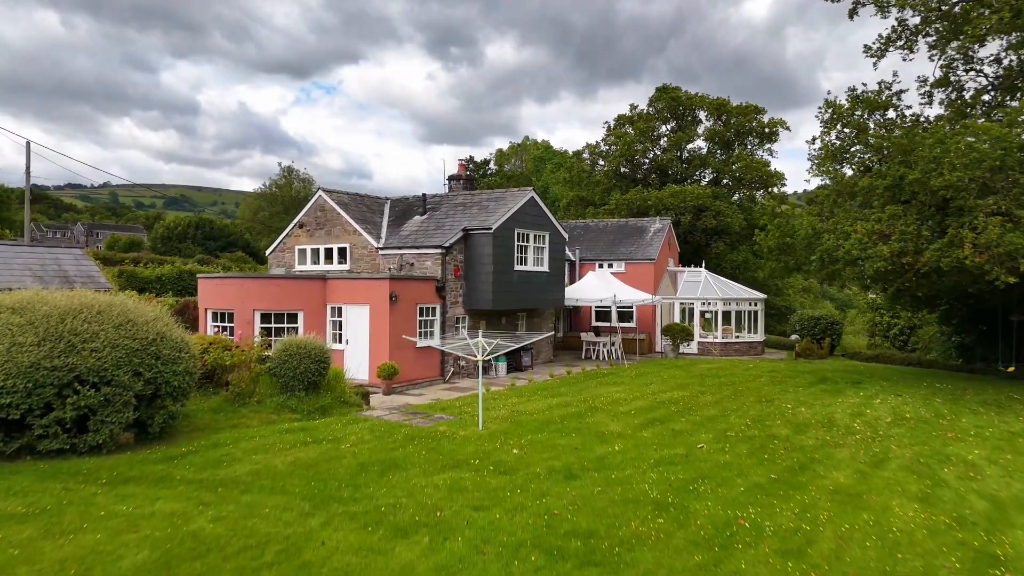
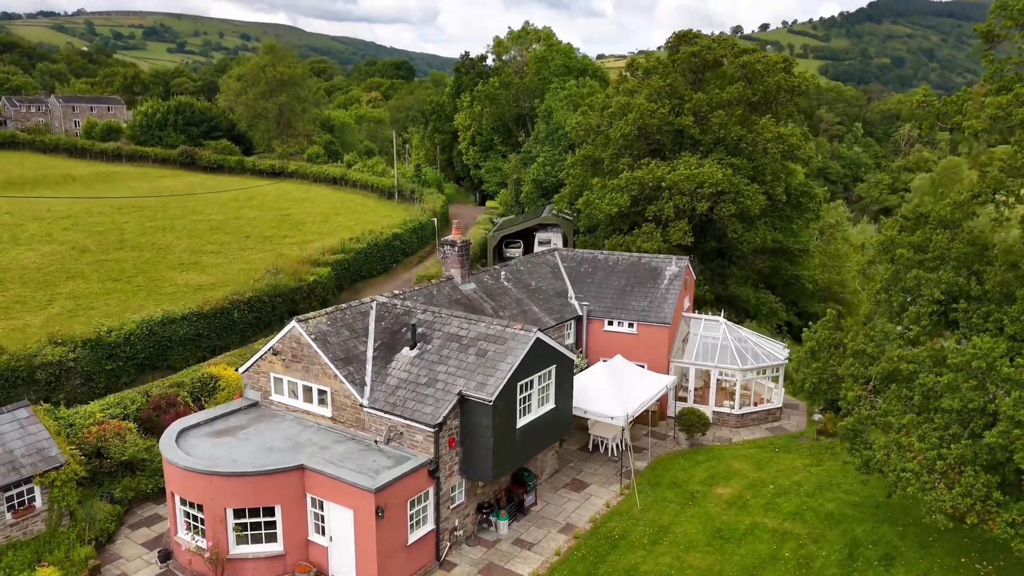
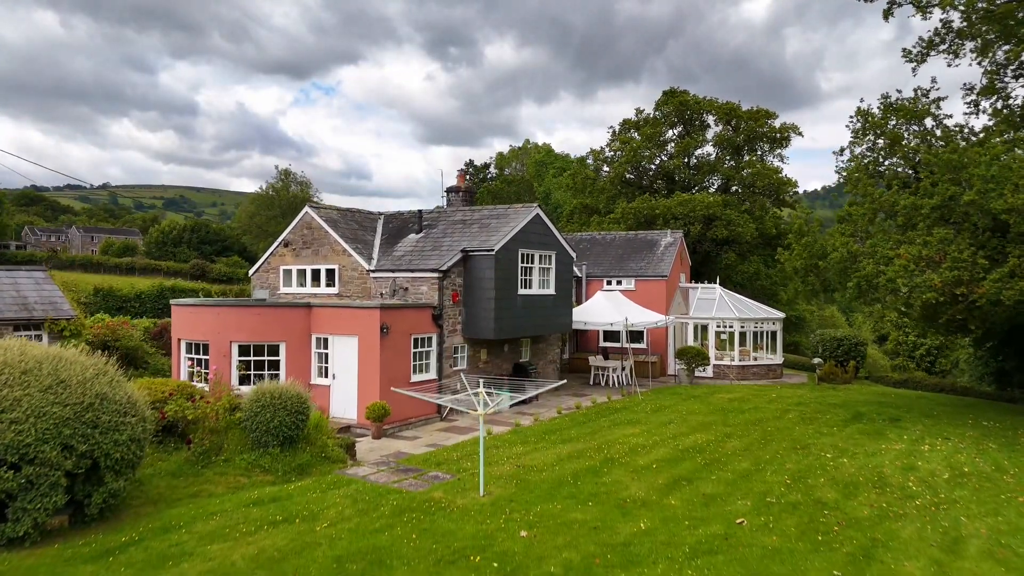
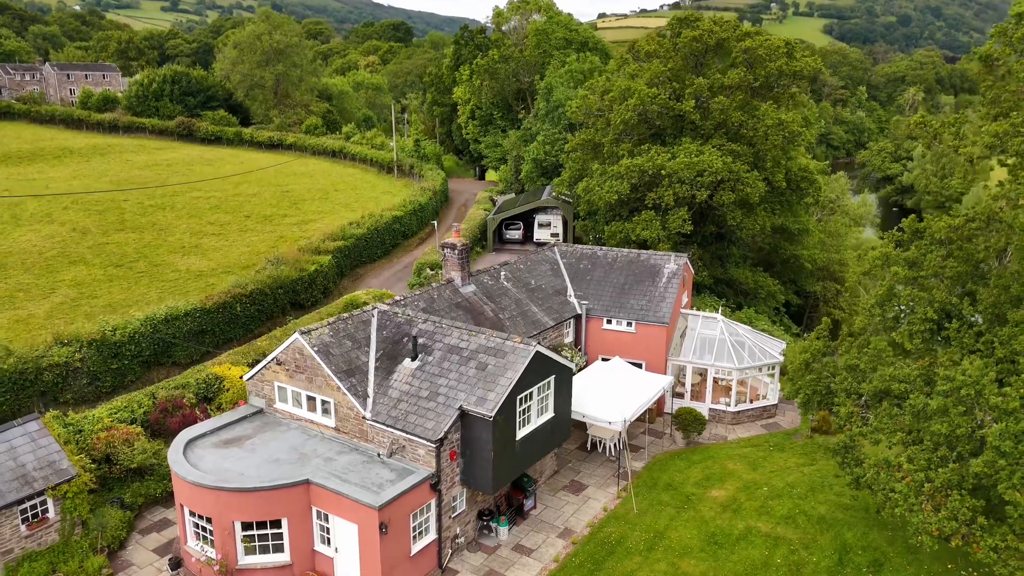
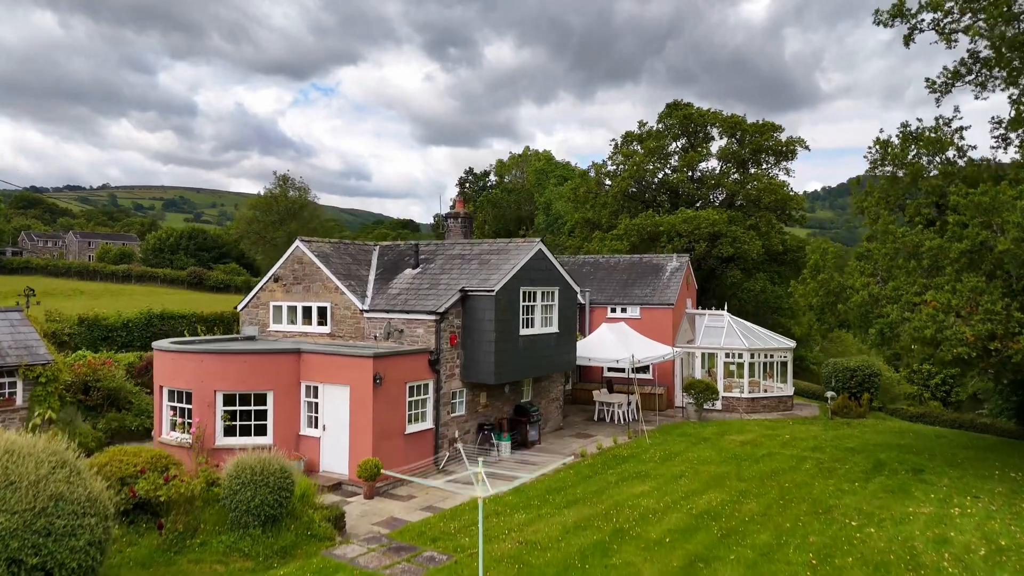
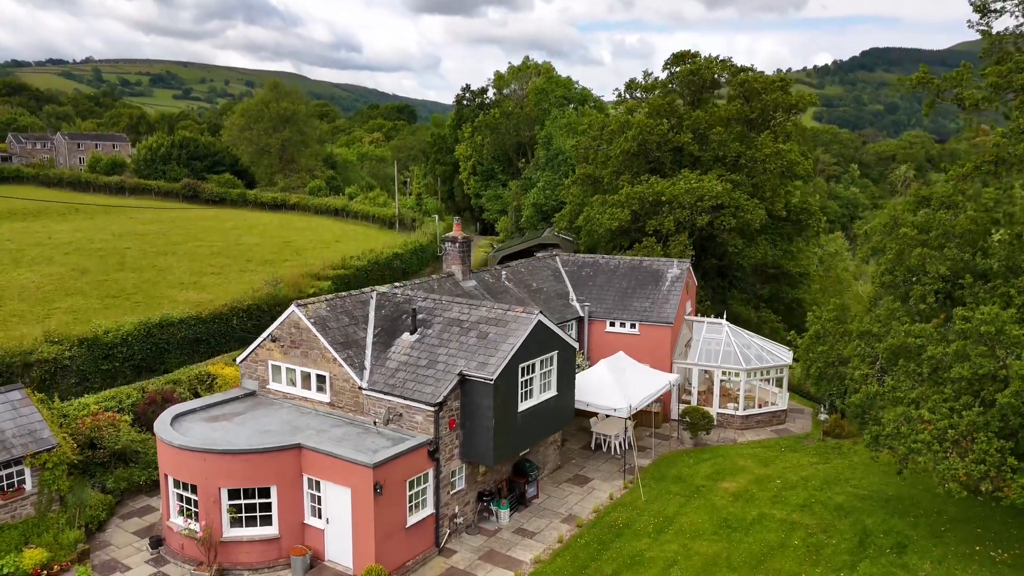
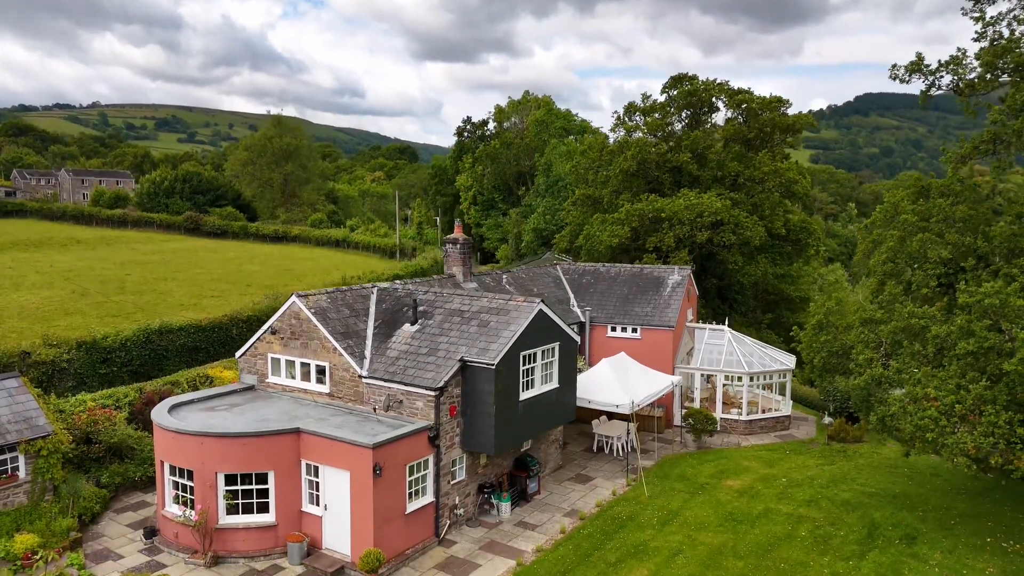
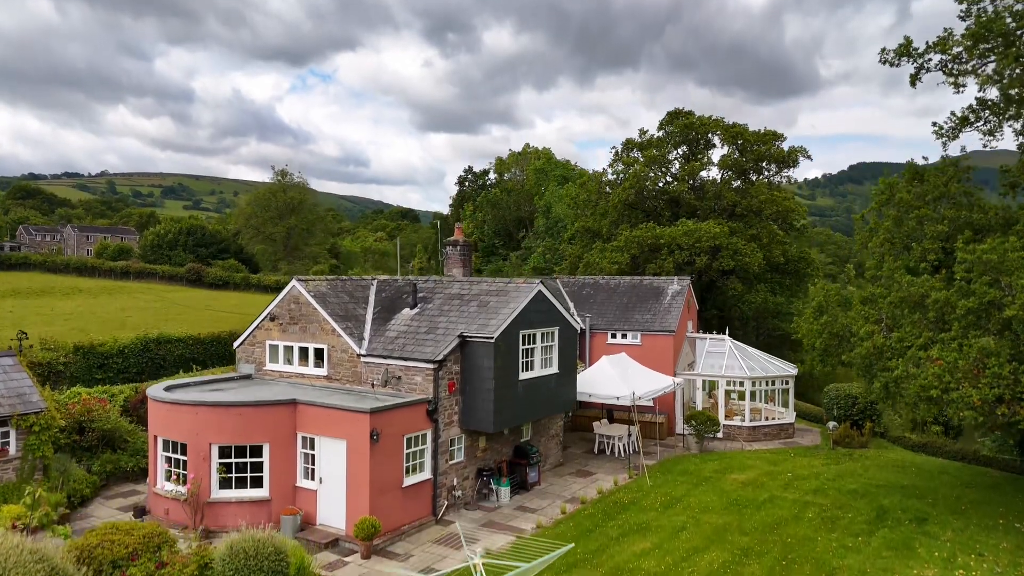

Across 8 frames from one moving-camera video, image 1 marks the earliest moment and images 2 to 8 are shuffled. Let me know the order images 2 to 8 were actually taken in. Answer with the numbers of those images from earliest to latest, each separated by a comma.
3, 5, 8, 7, 6, 2, 4
